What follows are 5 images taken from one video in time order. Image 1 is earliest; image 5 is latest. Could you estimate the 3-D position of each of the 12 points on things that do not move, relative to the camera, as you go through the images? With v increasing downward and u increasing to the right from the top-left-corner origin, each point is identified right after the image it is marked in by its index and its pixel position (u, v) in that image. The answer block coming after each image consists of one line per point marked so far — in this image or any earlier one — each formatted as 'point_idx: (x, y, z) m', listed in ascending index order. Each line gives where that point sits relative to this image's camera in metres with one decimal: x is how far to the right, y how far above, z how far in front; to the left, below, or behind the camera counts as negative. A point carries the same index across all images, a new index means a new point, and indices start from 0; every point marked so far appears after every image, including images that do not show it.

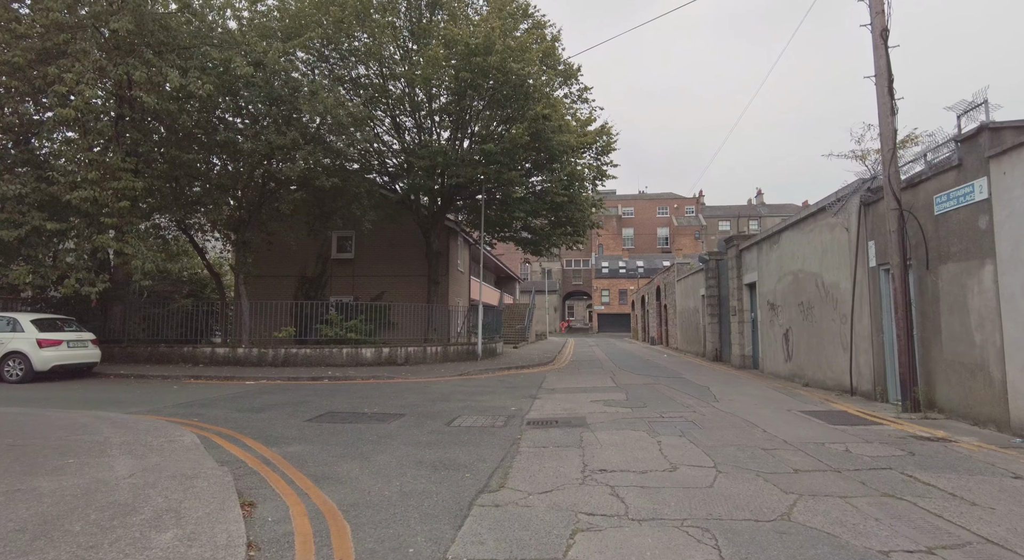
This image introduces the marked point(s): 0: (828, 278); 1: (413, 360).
0: (+6.2, 0.0, +10.0) m
1: (-3.0, -2.5, +15.6) m
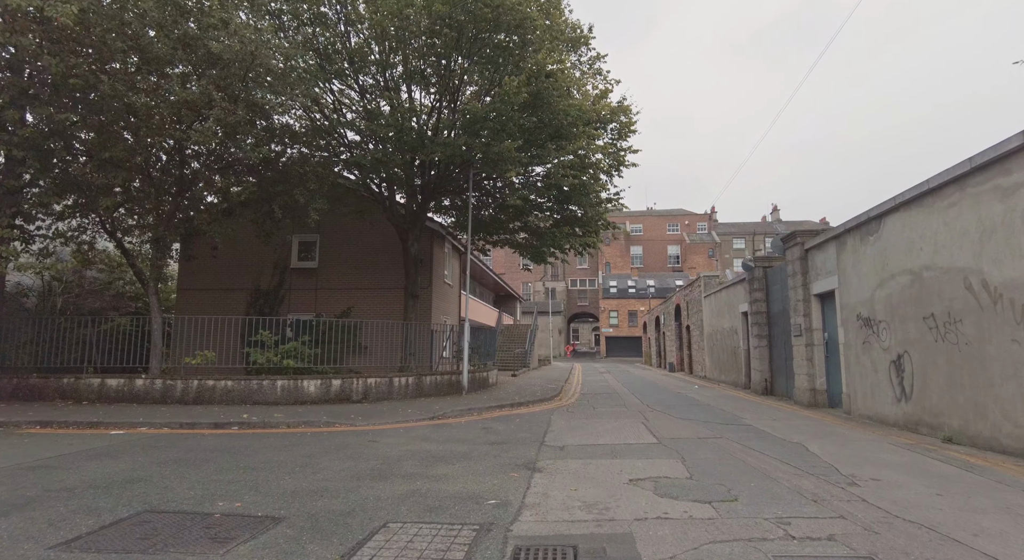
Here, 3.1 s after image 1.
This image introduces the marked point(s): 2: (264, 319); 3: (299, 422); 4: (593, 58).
0: (+6.0, +0.1, +6.3) m
1: (-3.2, -2.7, +11.9) m
2: (-5.8, -0.9, +12.1) m
3: (-3.8, -2.5, +9.0) m
4: (+2.3, +6.4, +14.8) m
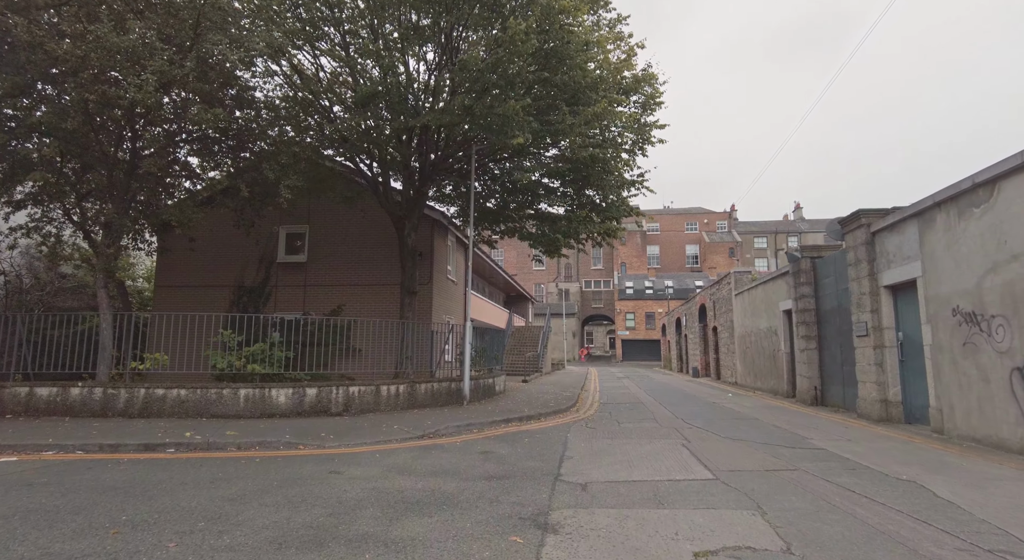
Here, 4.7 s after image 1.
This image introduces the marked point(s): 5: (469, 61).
0: (+6.0, +0.3, +4.3) m
1: (-3.0, -2.5, +10.1) m
2: (-5.7, -0.8, +10.3) m
3: (-3.7, -2.3, +7.3) m
4: (+2.5, +6.5, +12.9) m
5: (-0.9, +4.3, +10.2) m
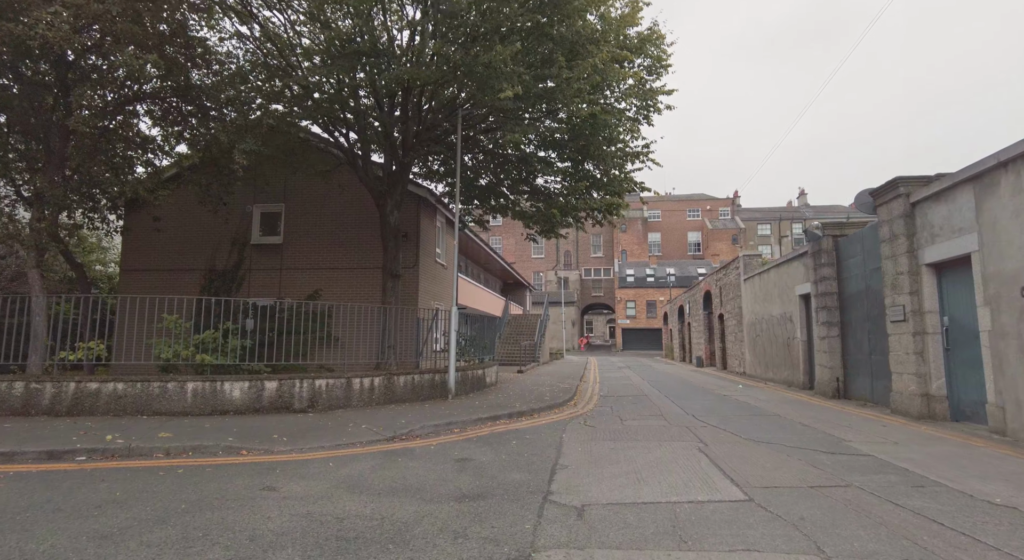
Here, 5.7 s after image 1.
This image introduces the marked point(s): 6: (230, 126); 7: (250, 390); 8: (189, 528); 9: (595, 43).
0: (+5.8, +0.6, +3.1) m
1: (-3.2, -2.2, +8.9) m
2: (-5.9, -0.4, +9.1) m
3: (-3.9, -2.0, +6.1) m
4: (+2.3, +7.0, +11.5) m
5: (-1.1, +4.7, +8.9) m
6: (-6.1, +3.3, +11.1) m
7: (-4.2, -1.8, +8.3) m
8: (-2.3, -1.8, +3.6) m
9: (+1.7, +4.6, +10.2) m
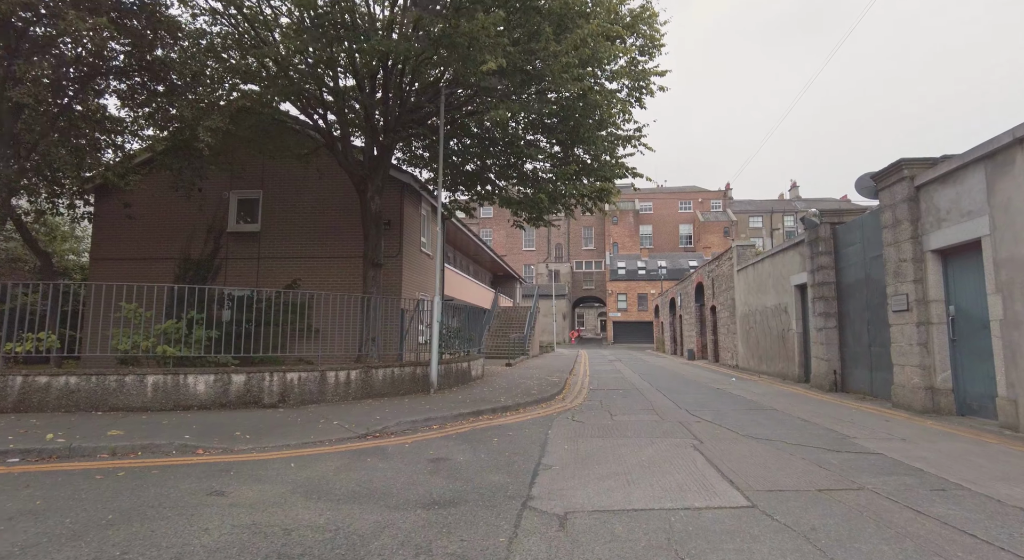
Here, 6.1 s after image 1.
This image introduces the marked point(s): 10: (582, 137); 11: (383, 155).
0: (+5.6, +0.7, +2.7) m
1: (-3.5, -1.9, +8.4) m
2: (-6.1, -0.2, +8.5) m
3: (-4.1, -1.8, +5.5) m
4: (+2.0, +7.2, +11.0) m
5: (-1.3, +4.9, +8.3) m
6: (-6.4, +3.6, +10.5) m
7: (-4.5, -1.5, +7.8) m
8: (-2.5, -1.6, +3.1) m
9: (+1.4, +4.8, +9.6) m
10: (+1.6, +3.2, +11.7) m
11: (-3.1, +2.9, +12.3) m
